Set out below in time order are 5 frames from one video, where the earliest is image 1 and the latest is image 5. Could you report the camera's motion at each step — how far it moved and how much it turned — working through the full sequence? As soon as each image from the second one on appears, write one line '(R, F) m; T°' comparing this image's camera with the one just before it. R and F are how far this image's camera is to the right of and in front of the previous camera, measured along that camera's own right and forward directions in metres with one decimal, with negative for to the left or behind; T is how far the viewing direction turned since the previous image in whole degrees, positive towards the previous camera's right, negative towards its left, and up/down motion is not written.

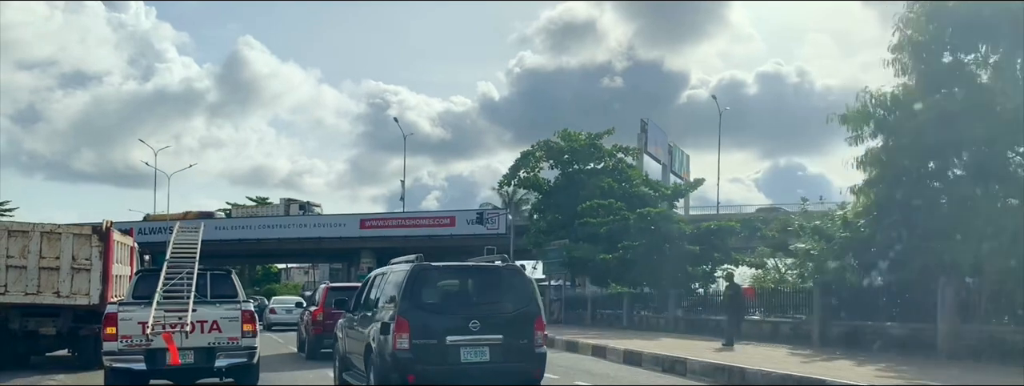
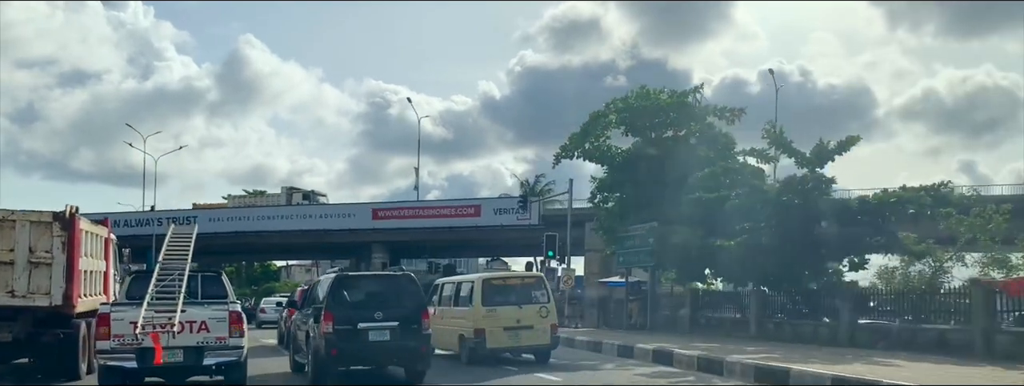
(-0.3, +1.6) m; 0°
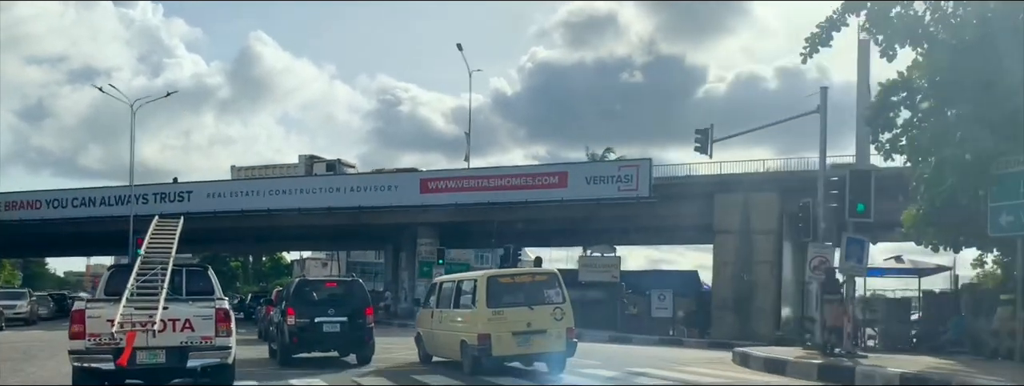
(+0.1, +3.6) m; -1°
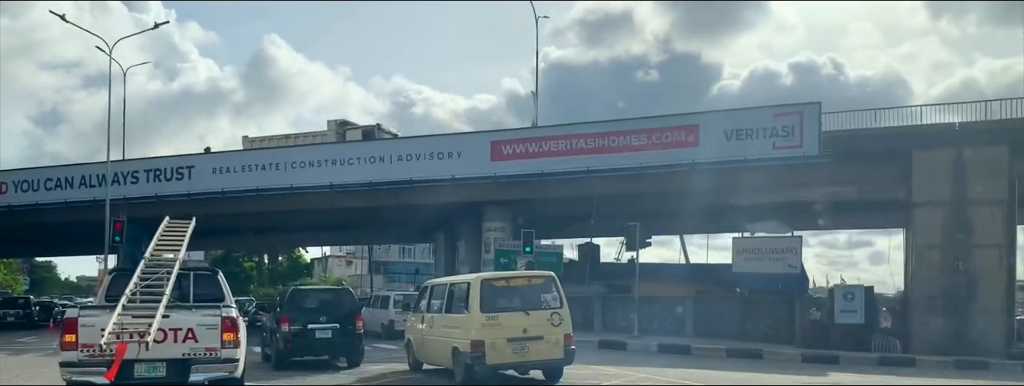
(+0.5, +1.1) m; -1°
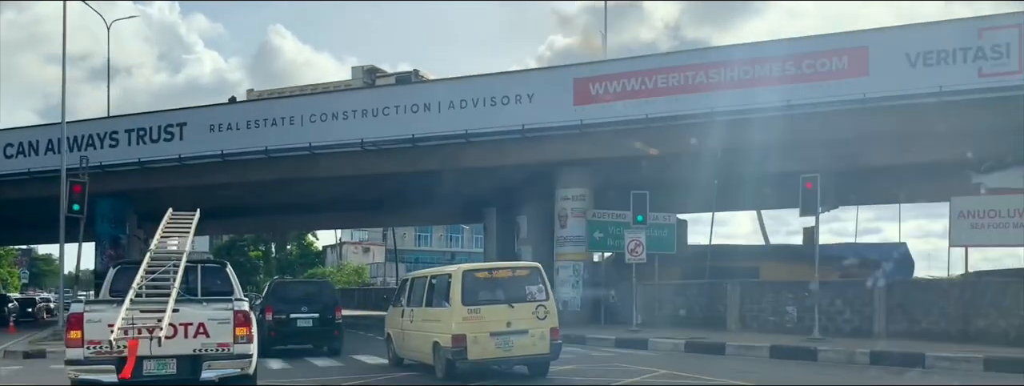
(-0.2, +2.0) m; 0°
